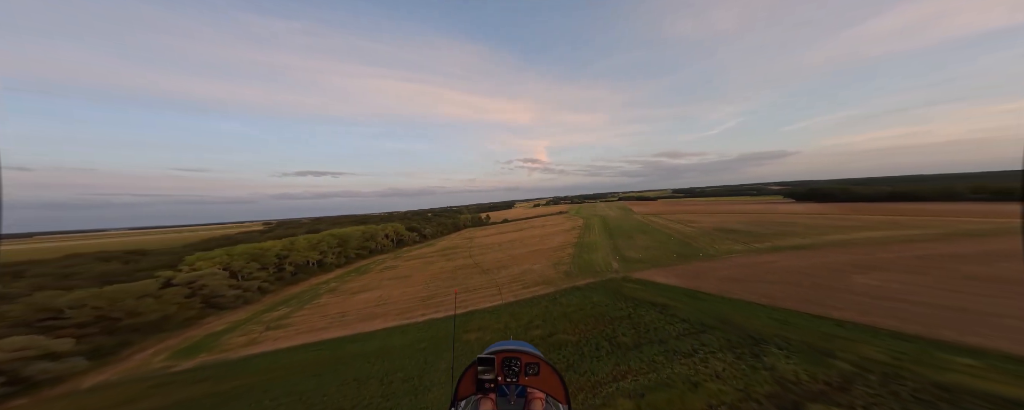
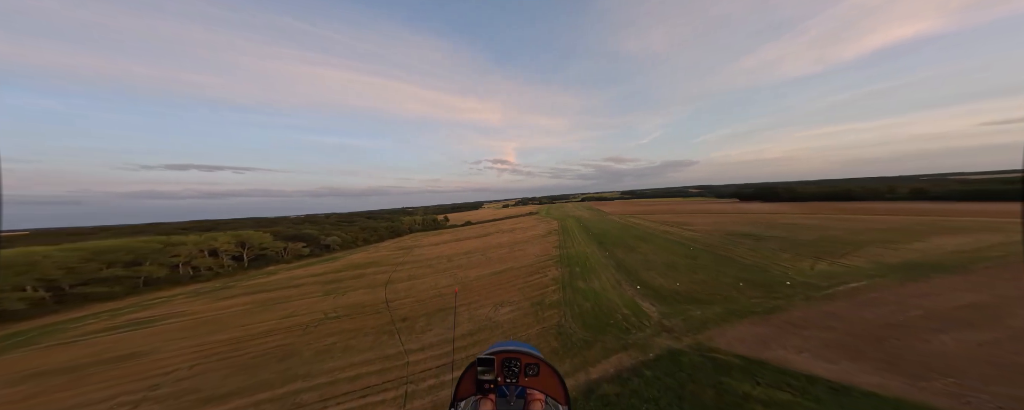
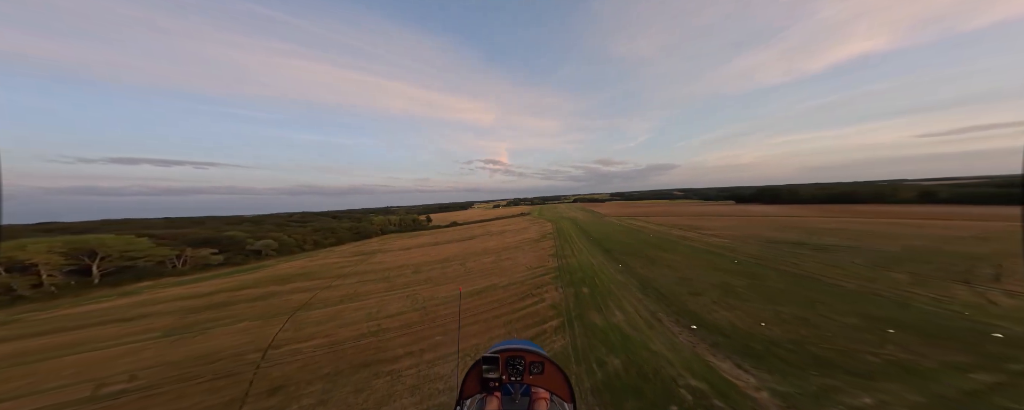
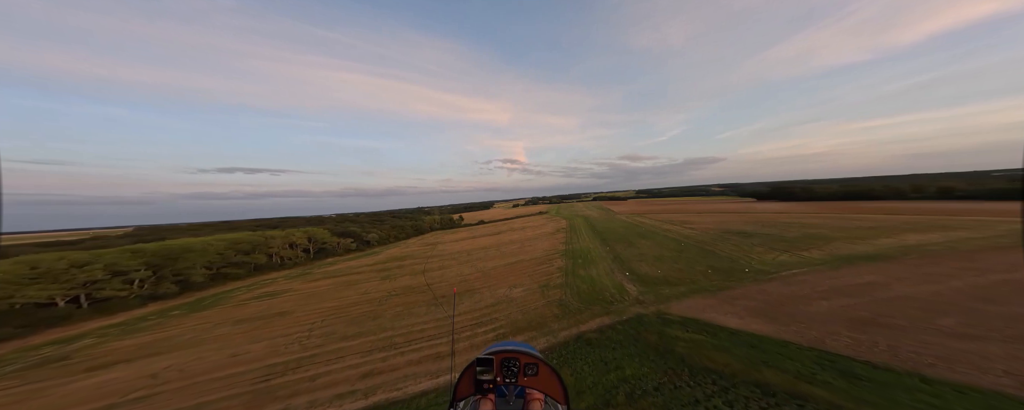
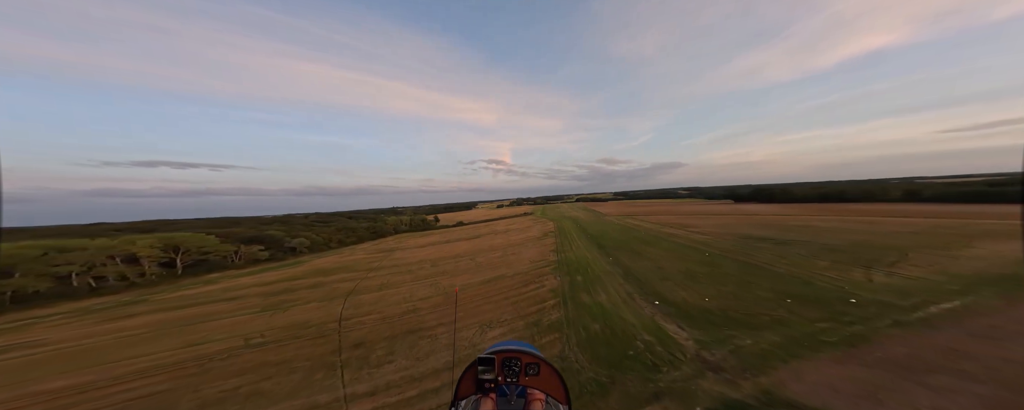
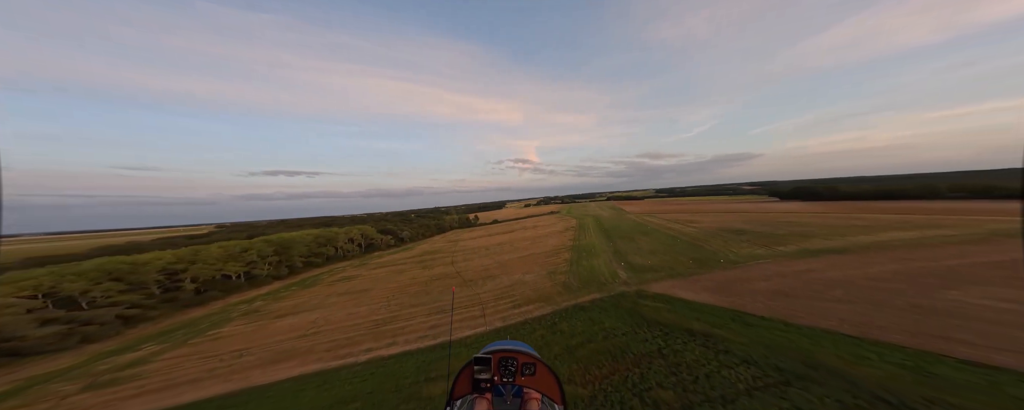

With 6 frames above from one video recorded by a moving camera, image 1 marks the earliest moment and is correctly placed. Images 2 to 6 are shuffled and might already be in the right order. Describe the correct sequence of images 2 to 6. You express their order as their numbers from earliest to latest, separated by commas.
6, 4, 2, 5, 3
